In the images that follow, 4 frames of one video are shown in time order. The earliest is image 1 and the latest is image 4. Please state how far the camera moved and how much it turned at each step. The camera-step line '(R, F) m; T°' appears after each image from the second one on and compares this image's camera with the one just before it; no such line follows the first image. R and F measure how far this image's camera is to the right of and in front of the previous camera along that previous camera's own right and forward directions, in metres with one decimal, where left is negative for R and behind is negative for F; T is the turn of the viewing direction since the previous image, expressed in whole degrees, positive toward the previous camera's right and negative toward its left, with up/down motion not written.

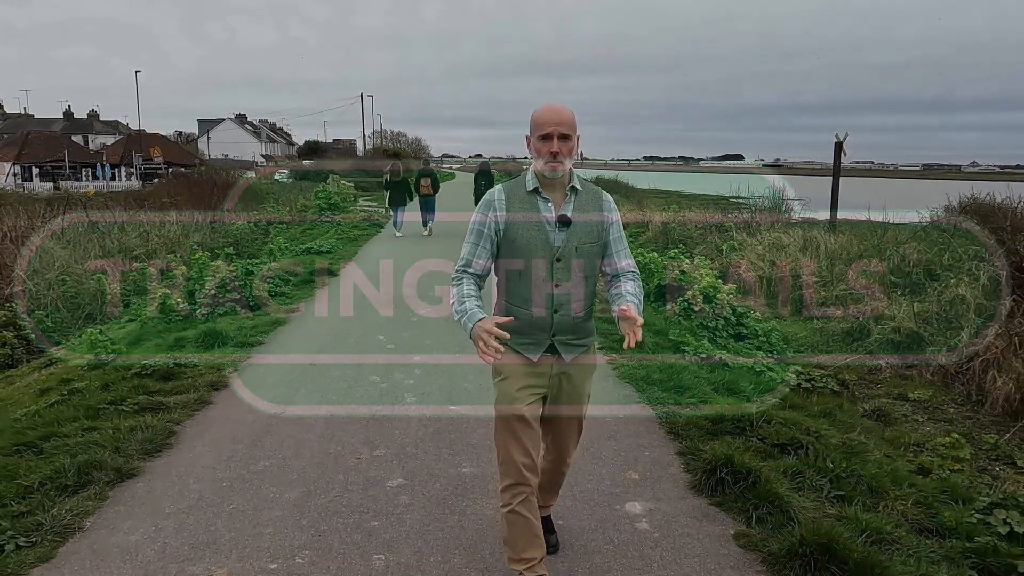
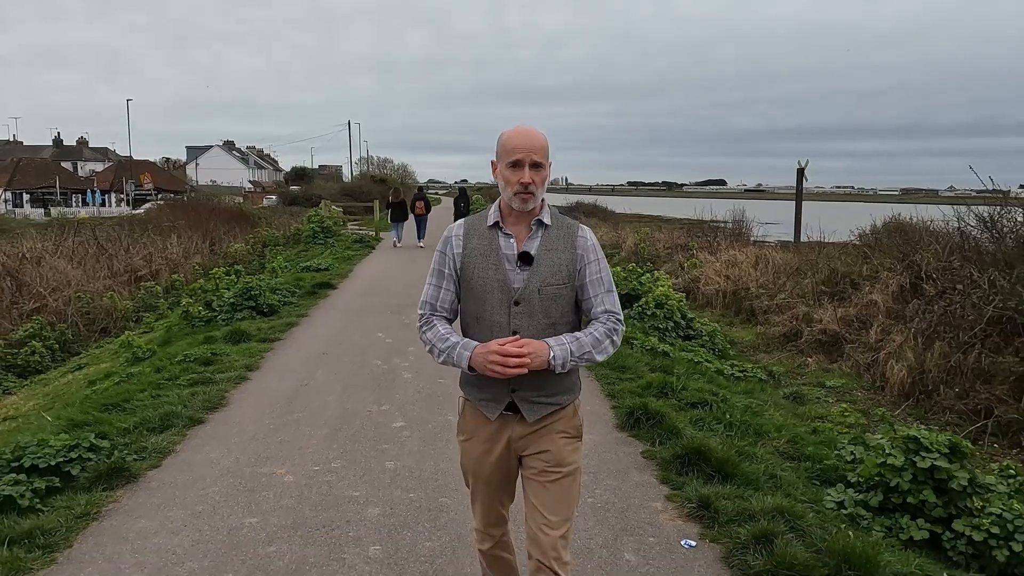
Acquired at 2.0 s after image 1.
(+0.1, -1.4) m; +1°
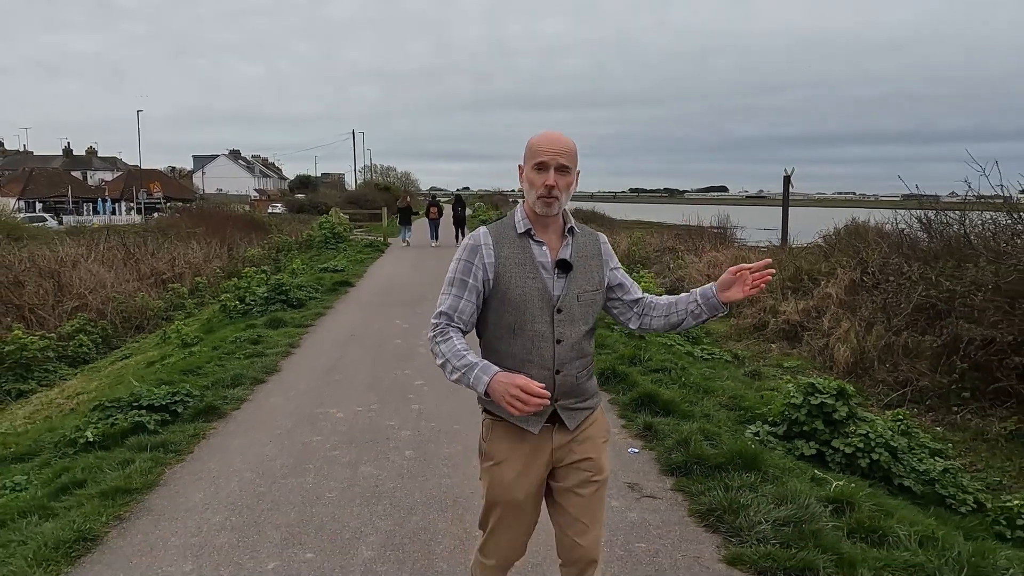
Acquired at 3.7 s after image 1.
(+0.1, -1.4) m; 0°
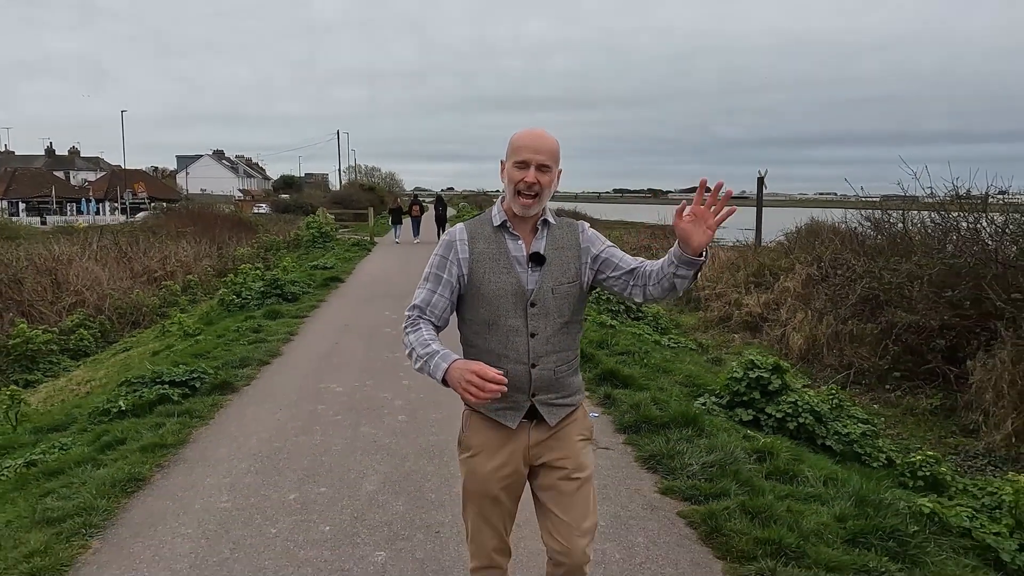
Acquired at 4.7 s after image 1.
(+0.1, -0.8) m; +1°
